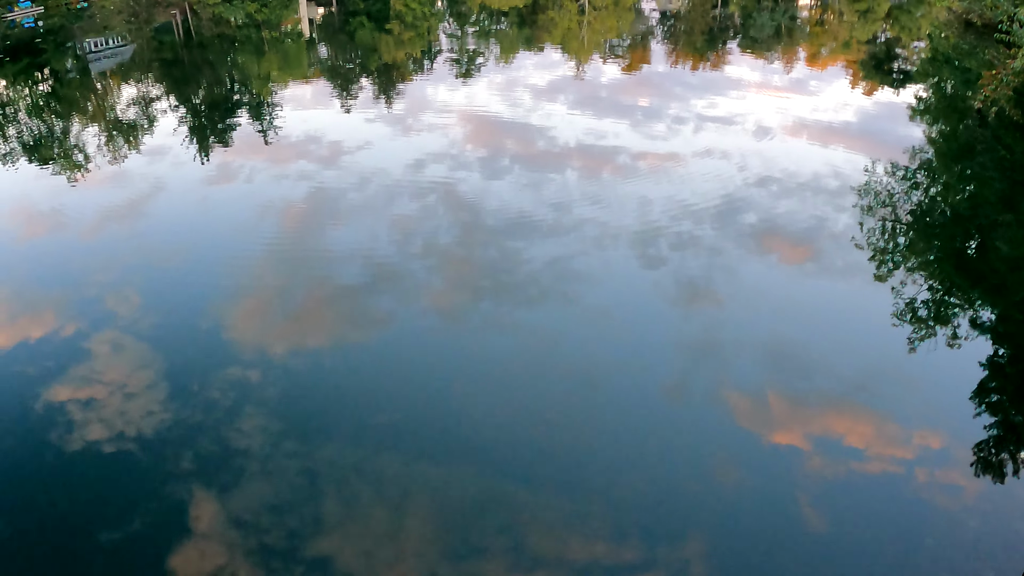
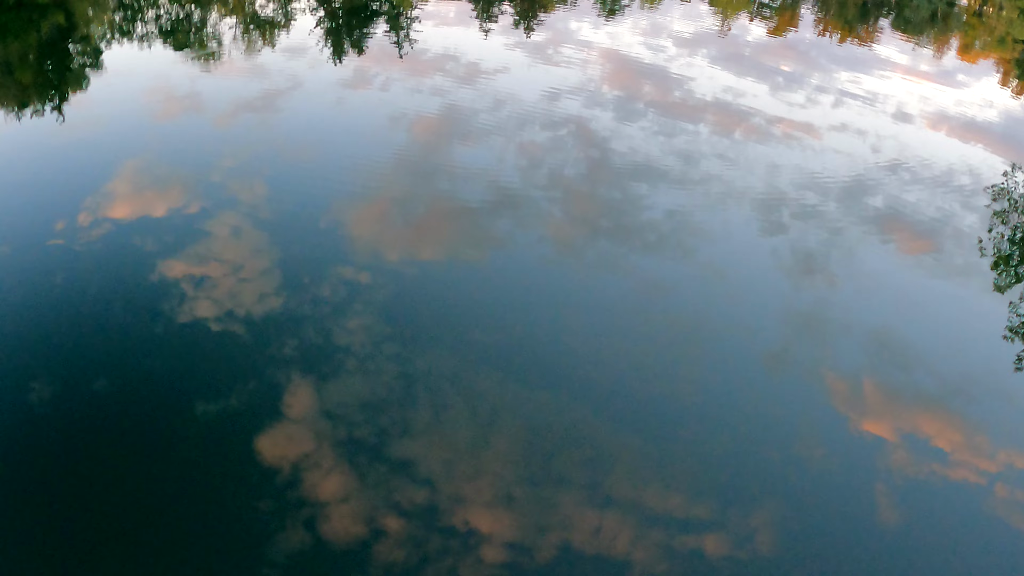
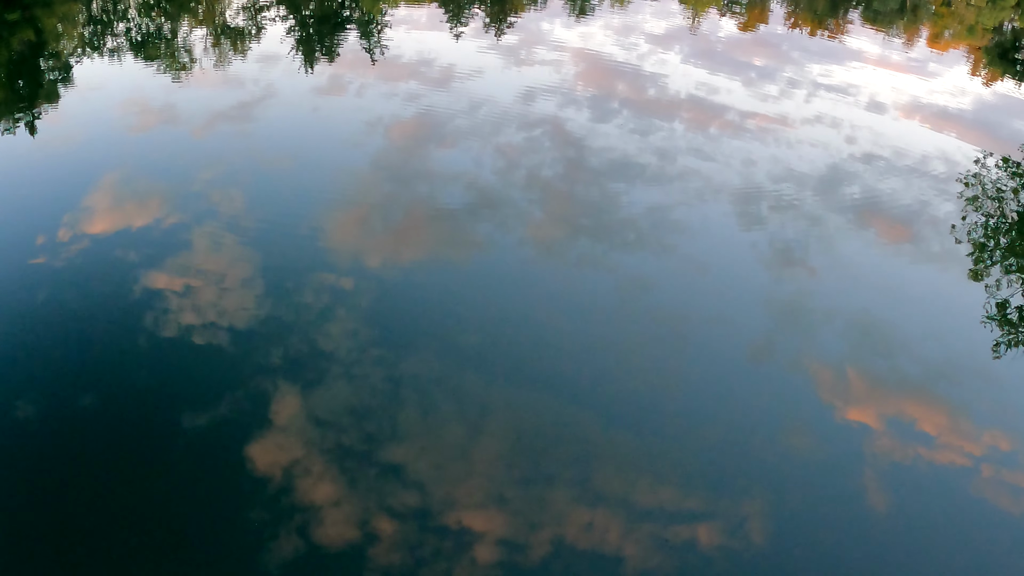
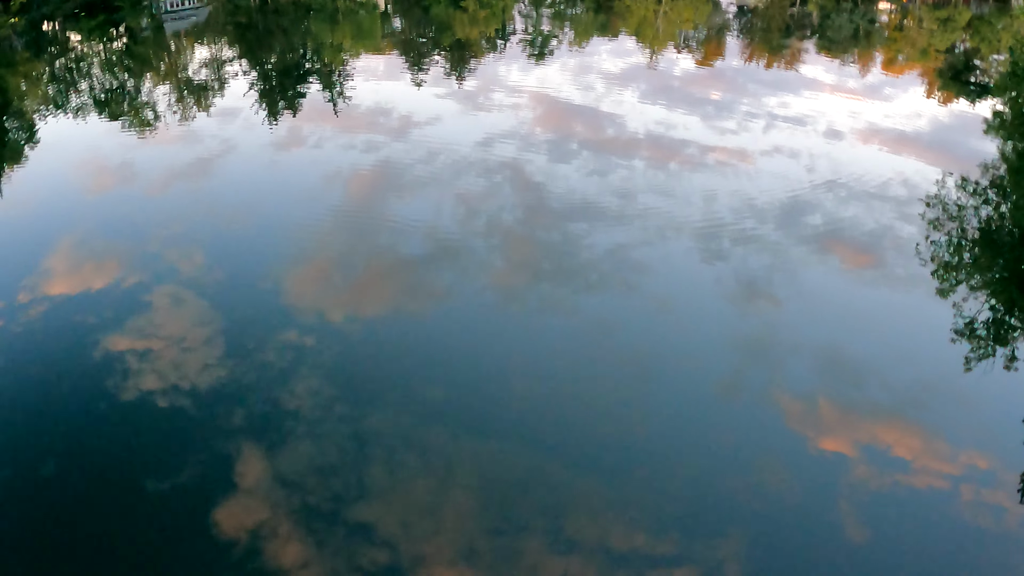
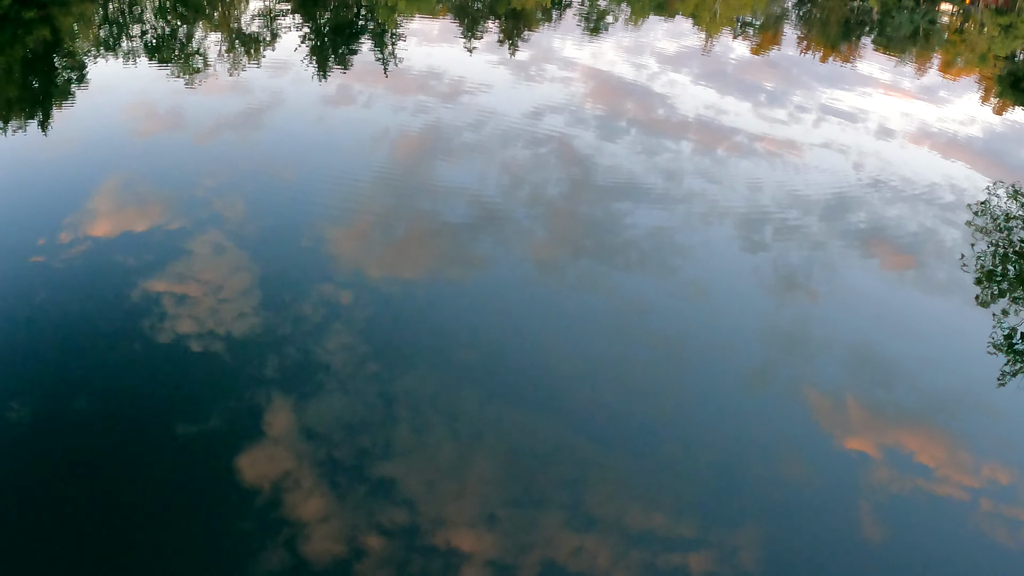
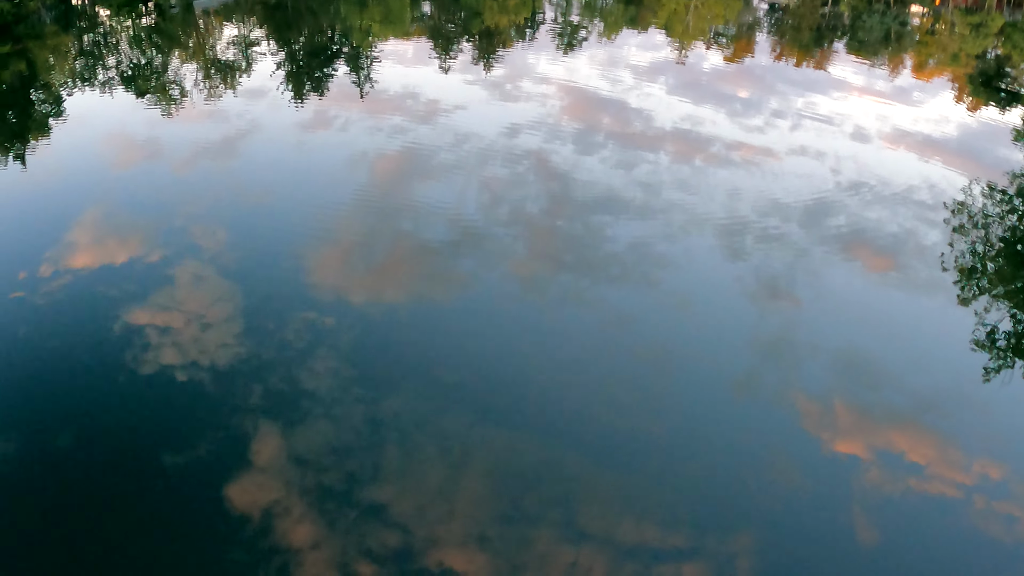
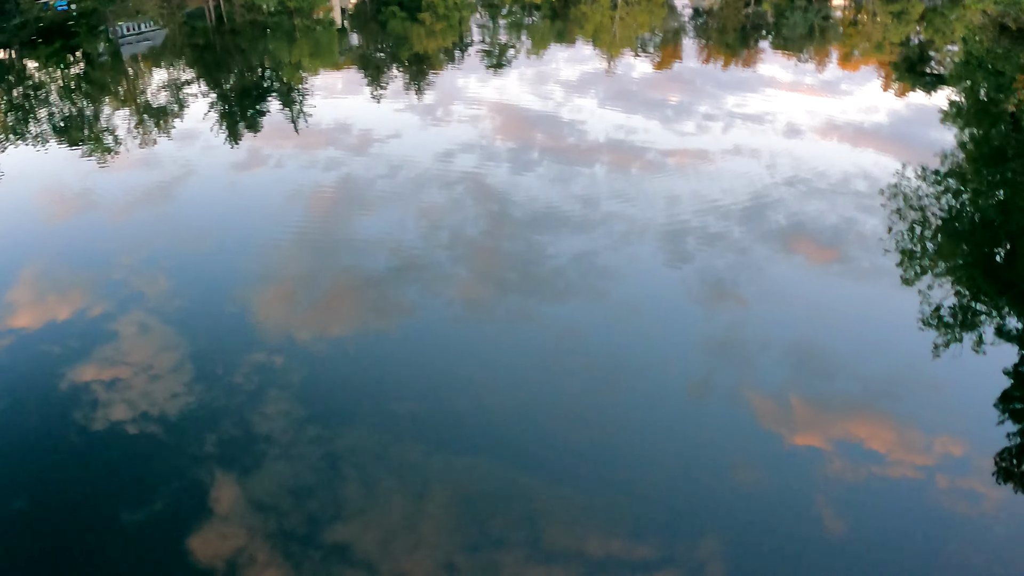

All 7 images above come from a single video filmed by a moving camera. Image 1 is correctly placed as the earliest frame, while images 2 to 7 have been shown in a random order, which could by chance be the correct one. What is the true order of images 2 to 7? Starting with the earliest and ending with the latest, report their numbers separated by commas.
7, 4, 6, 5, 2, 3
